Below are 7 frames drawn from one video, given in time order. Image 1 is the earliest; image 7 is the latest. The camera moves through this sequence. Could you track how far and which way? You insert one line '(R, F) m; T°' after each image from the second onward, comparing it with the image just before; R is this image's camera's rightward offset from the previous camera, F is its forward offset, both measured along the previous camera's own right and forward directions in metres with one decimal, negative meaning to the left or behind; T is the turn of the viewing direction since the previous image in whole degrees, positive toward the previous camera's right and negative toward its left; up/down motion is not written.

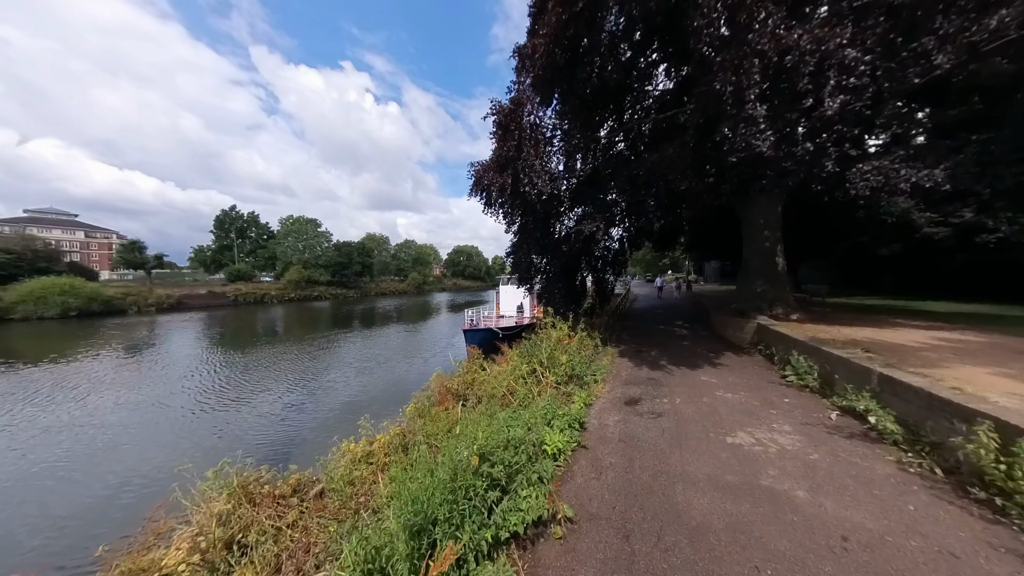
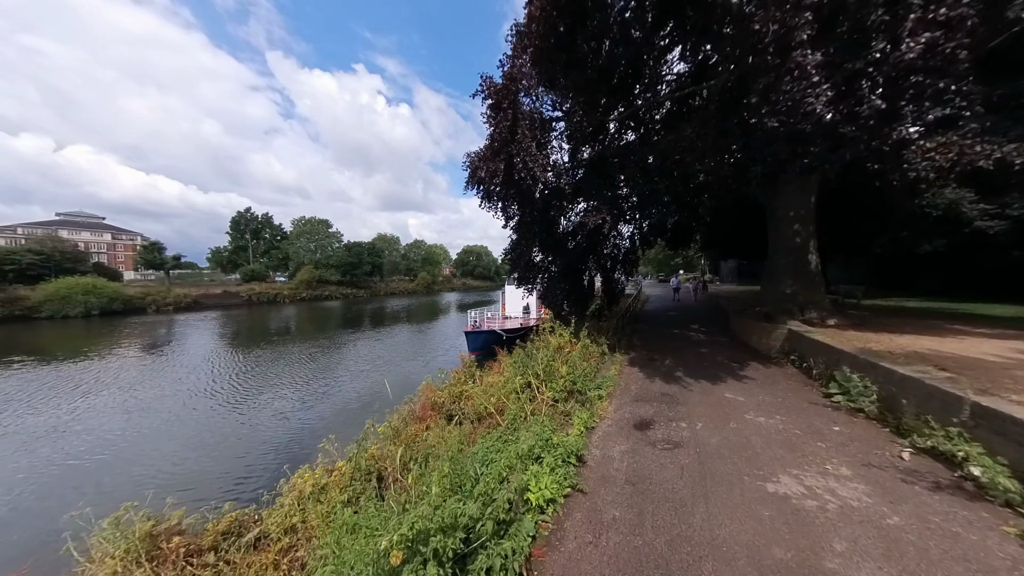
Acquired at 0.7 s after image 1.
(+0.3, +0.9) m; -2°
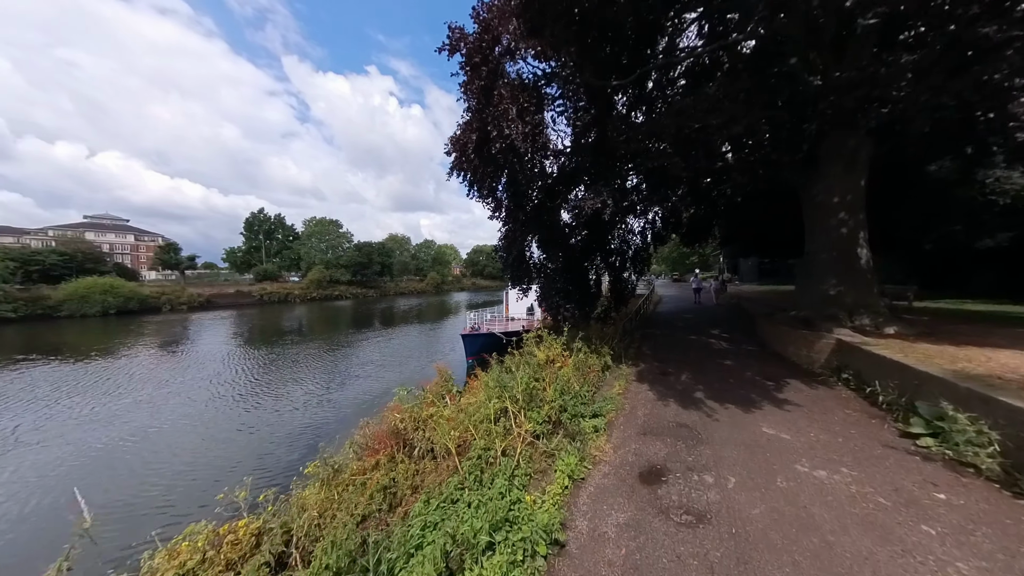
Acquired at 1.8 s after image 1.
(+0.4, +1.2) m; -2°
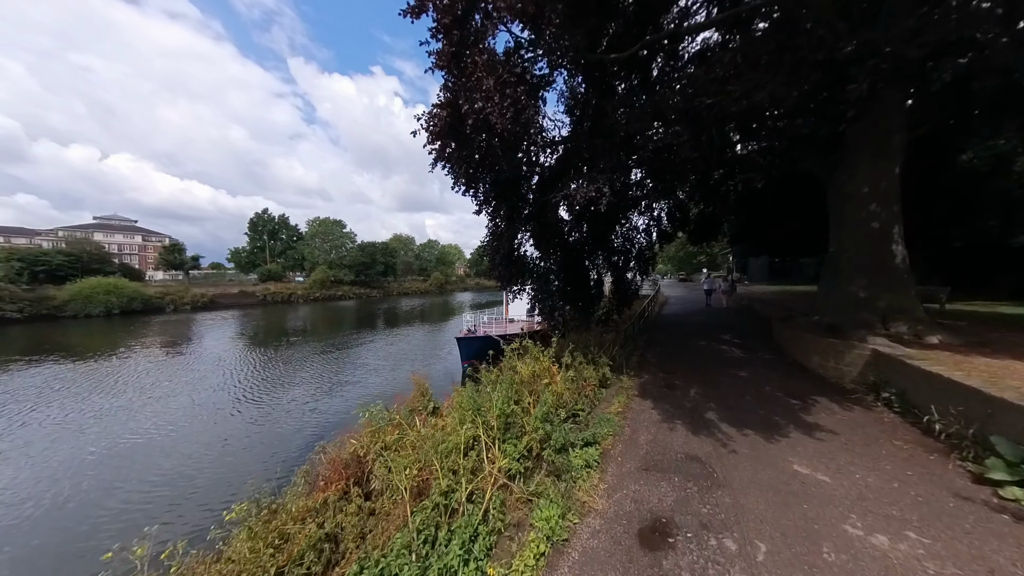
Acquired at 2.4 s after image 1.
(+0.3, +0.7) m; -1°
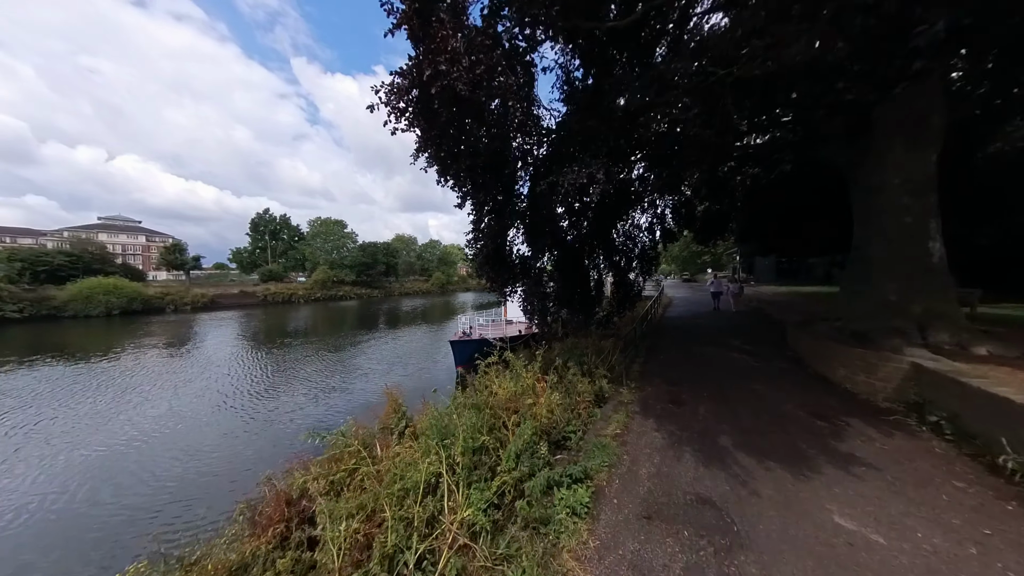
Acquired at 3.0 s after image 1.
(+0.2, +0.6) m; 0°
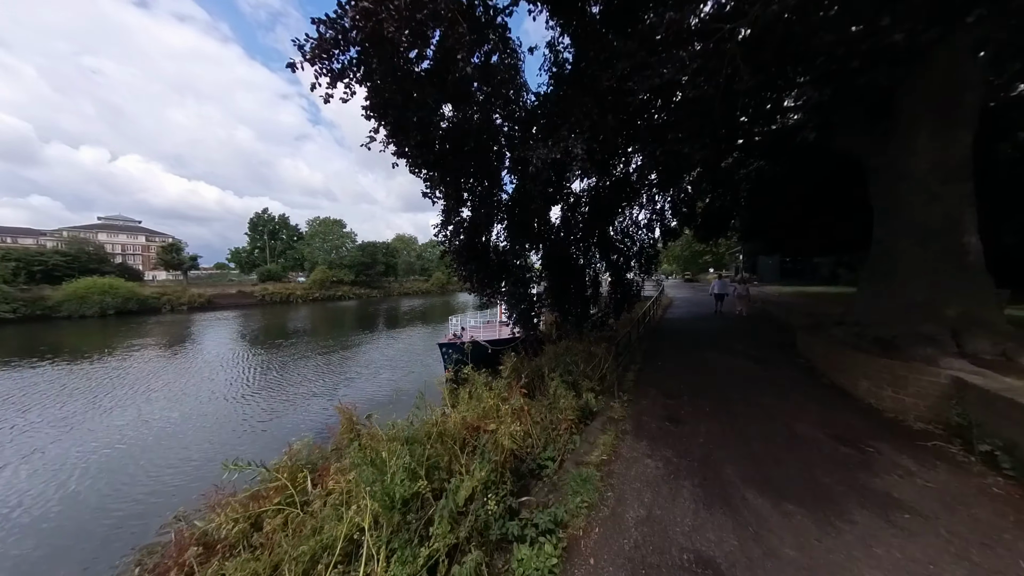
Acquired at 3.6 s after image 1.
(+0.3, +0.6) m; 0°
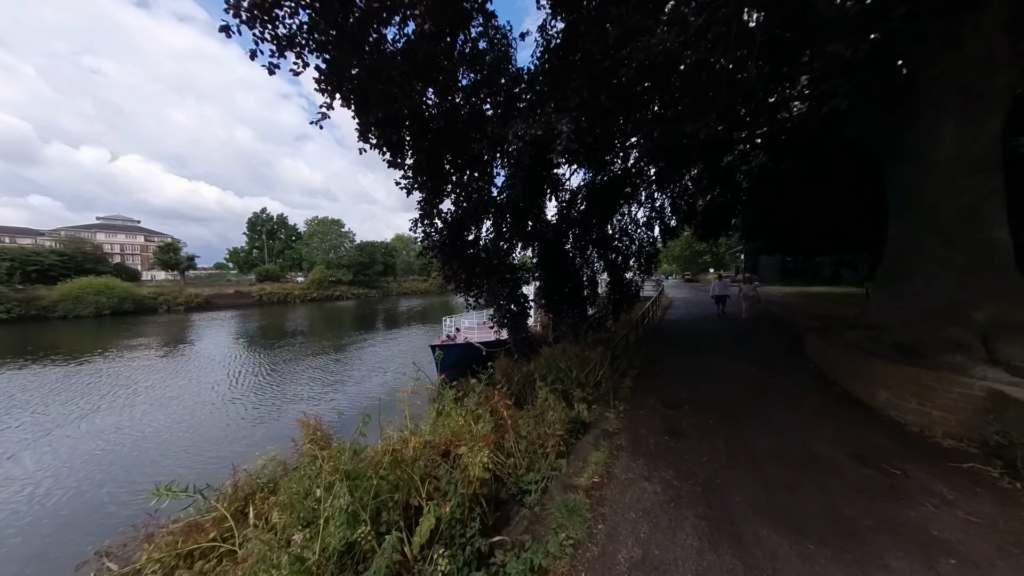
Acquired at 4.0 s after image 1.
(+0.2, +0.4) m; 0°
